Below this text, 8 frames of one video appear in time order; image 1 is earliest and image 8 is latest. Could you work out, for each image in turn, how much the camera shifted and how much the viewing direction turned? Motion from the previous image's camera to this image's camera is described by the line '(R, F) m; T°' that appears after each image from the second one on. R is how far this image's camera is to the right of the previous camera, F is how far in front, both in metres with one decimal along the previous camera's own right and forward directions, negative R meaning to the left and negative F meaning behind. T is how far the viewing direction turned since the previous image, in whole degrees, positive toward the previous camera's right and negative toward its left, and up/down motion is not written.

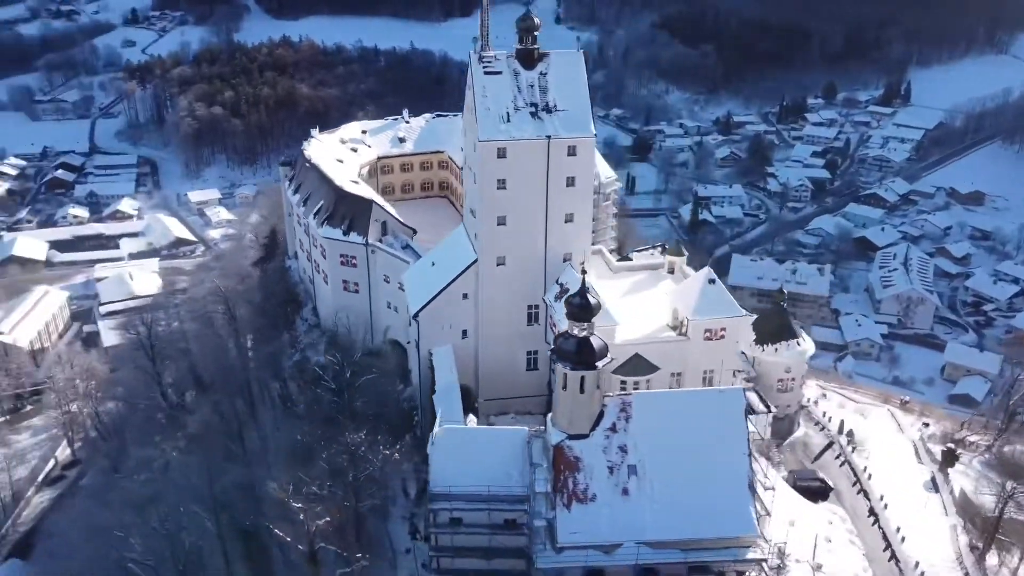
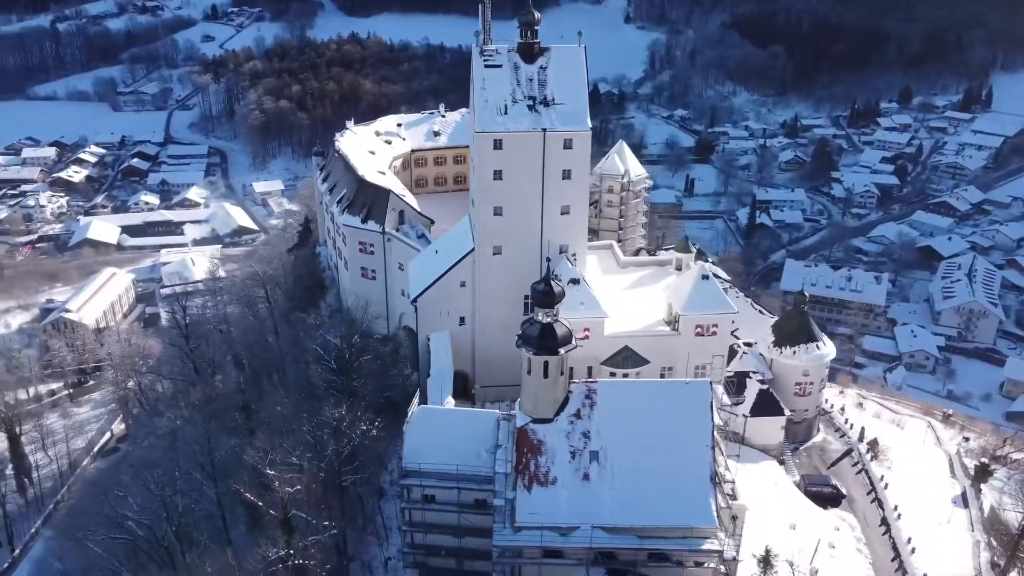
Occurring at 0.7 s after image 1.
(+2.3, -0.5) m; -5°
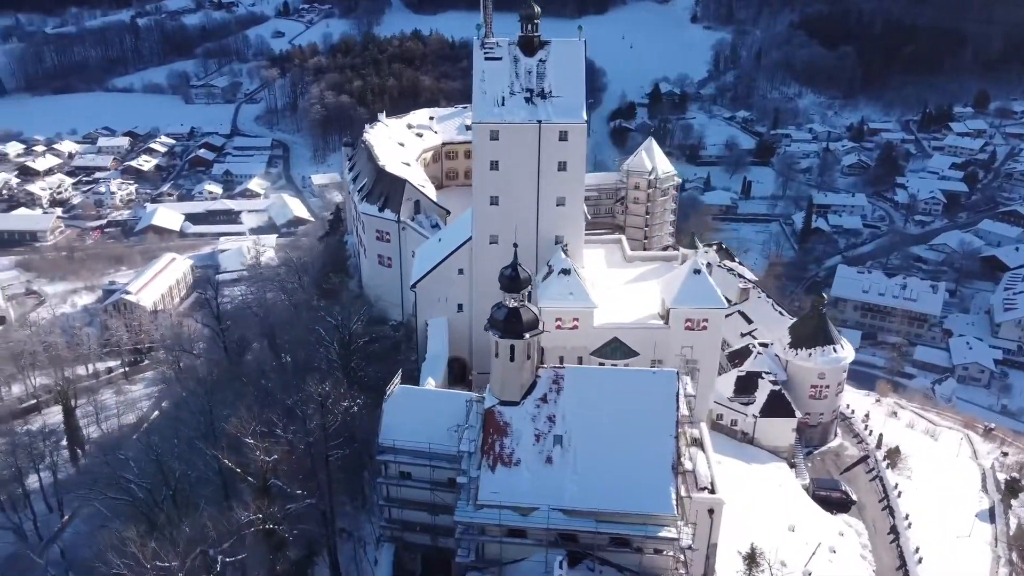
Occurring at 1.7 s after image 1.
(+2.3, -0.4) m; -4°
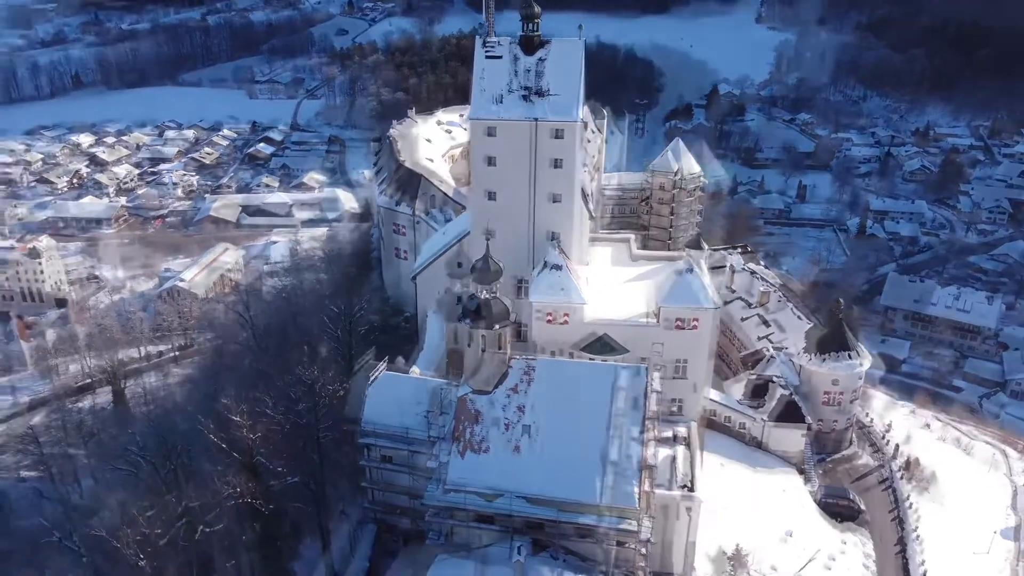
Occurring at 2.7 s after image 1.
(+2.2, -0.4) m; -4°
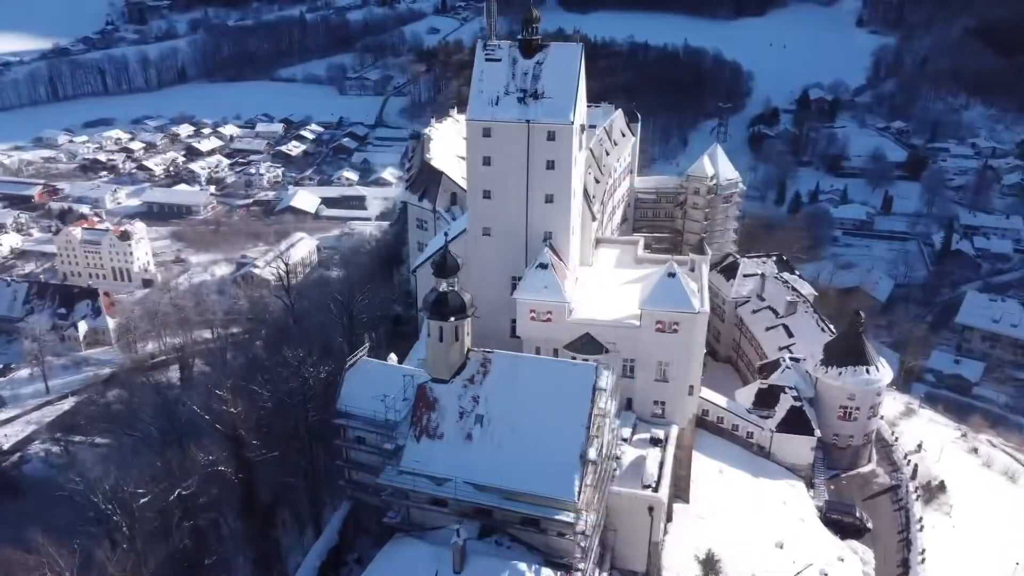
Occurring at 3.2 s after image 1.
(+3.4, -0.7) m; -6°
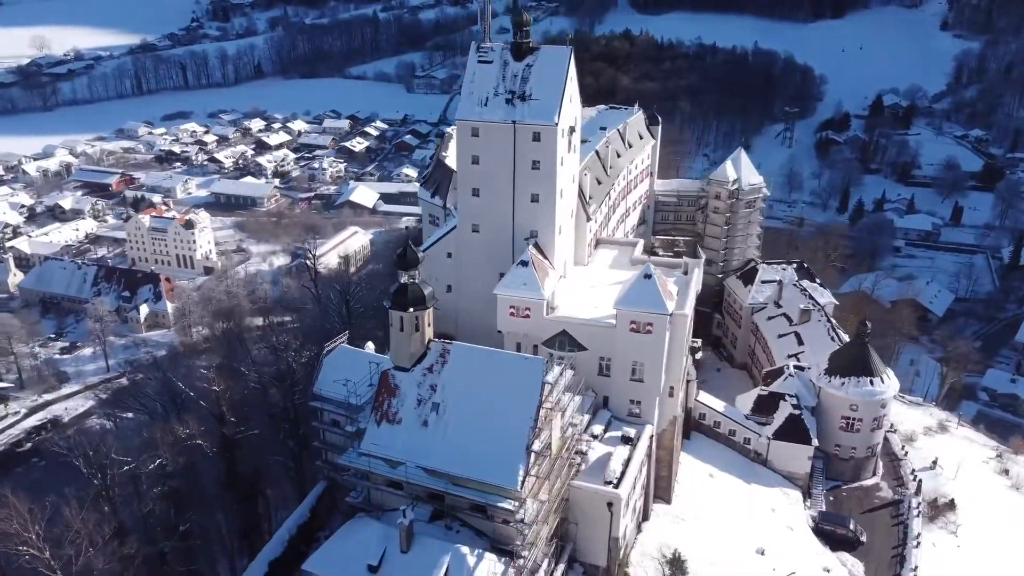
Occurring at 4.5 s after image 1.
(+3.0, -0.6) m; -5°
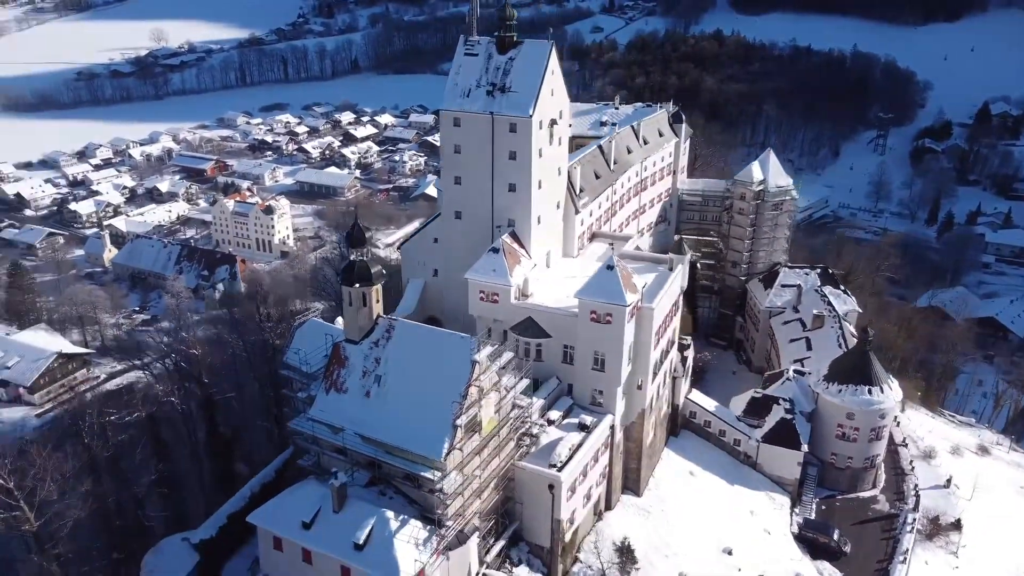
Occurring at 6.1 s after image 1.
(+4.4, -0.6) m; -6°
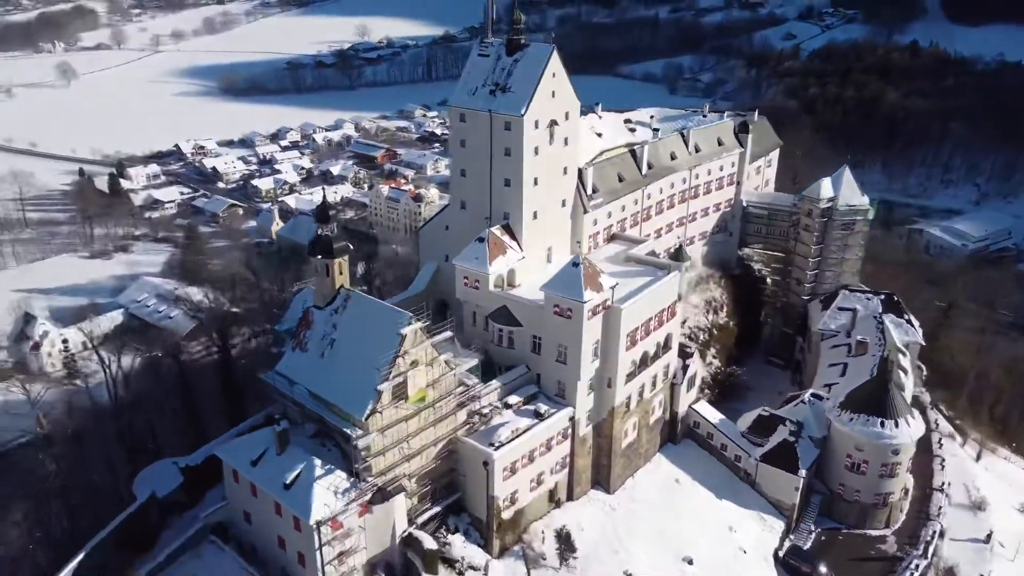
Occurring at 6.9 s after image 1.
(+7.4, -0.8) m; -12°
